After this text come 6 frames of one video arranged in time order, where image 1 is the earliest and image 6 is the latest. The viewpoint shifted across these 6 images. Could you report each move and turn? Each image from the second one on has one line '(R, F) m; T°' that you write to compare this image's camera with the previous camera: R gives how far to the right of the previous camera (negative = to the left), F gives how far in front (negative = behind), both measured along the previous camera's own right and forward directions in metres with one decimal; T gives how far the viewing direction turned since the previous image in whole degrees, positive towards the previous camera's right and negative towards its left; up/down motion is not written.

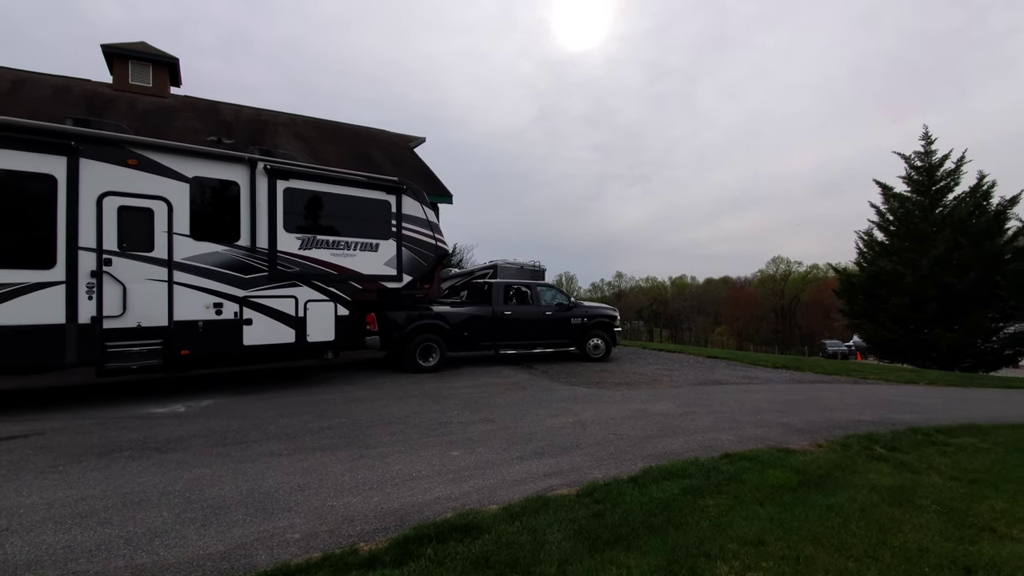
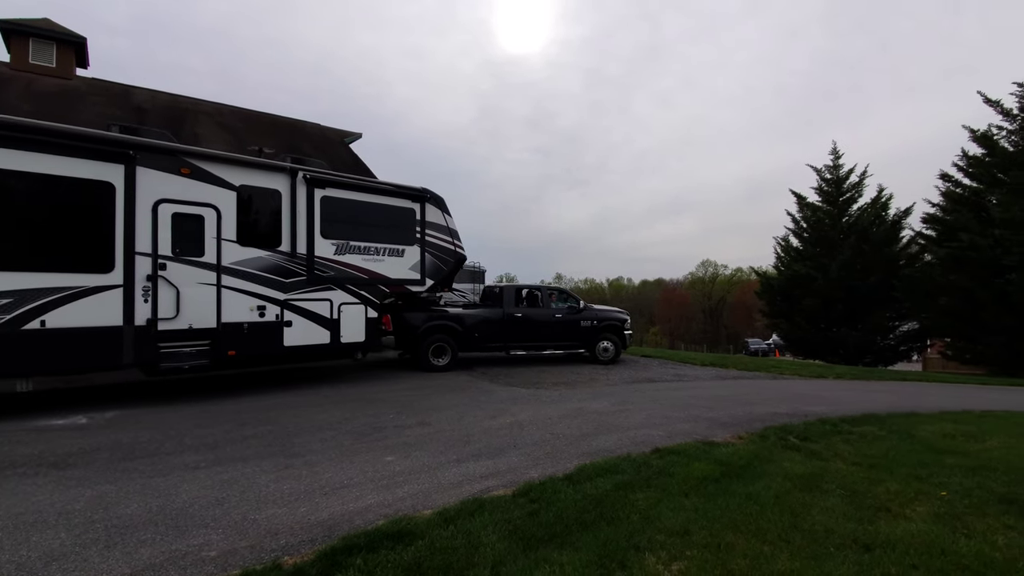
(-1.4, -0.9) m; +7°
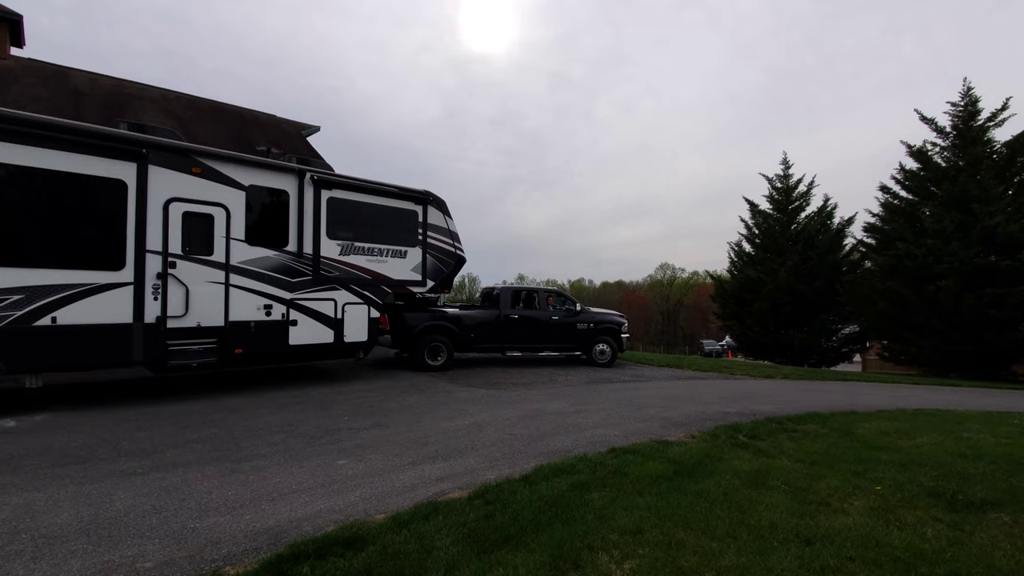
(-0.7, -0.4) m; +4°
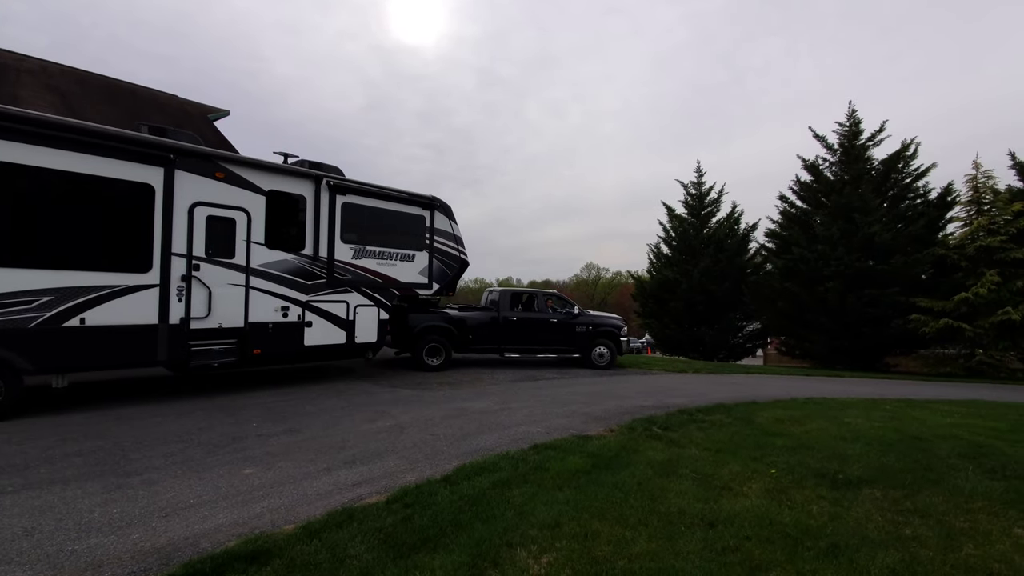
(-1.4, -0.6) m; +8°
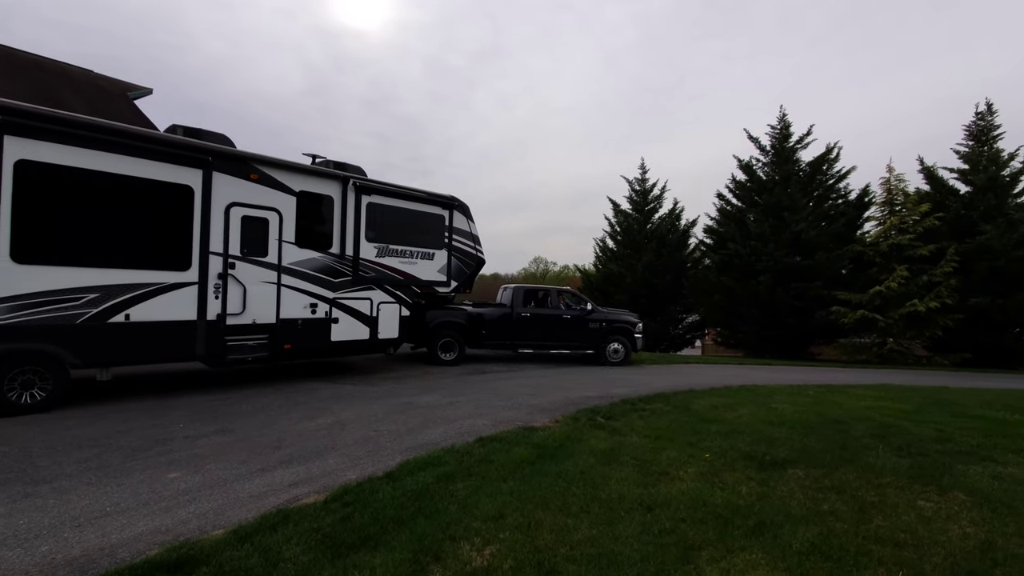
(-1.3, -0.6) m; +6°
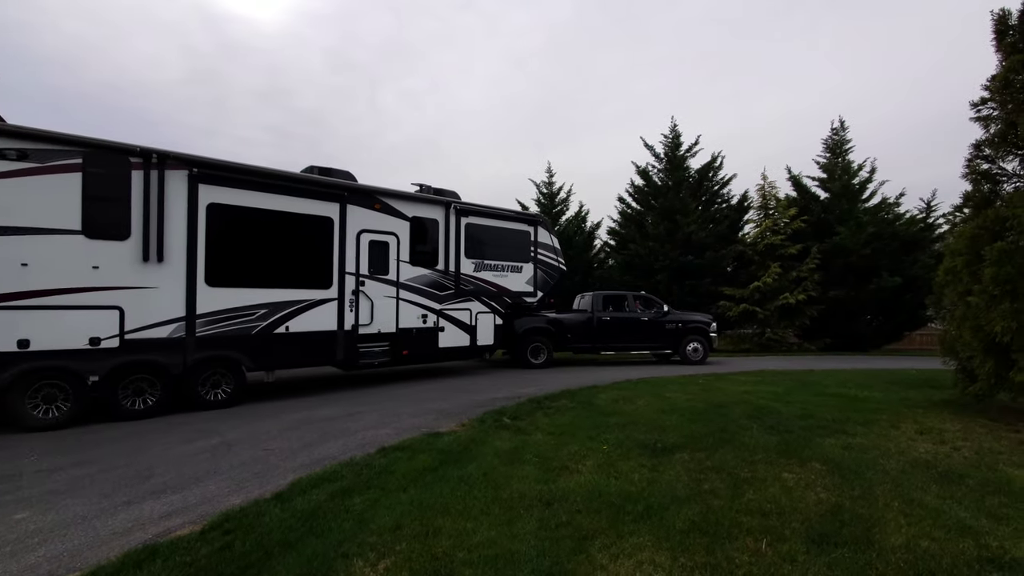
(-3.4, -1.1) m; +10°
